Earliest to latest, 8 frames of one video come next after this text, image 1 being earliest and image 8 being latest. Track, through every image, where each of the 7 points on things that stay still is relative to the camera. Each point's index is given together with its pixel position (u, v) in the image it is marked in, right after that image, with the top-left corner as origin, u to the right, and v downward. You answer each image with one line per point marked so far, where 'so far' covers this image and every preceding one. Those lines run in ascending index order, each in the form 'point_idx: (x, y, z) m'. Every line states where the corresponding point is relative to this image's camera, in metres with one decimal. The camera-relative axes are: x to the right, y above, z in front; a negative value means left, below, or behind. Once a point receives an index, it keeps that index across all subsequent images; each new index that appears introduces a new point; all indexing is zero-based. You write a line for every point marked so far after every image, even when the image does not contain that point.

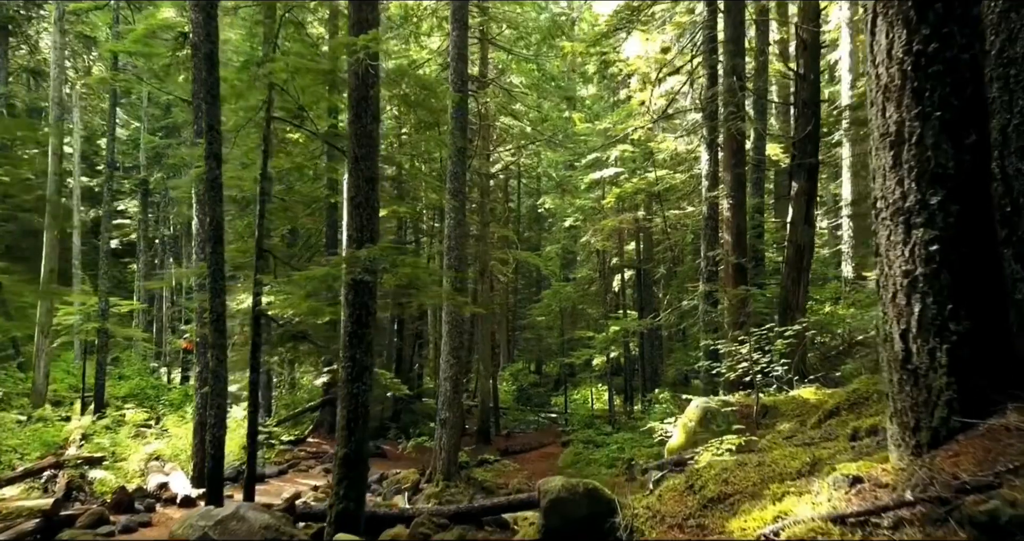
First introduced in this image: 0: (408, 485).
0: (-1.9, -3.8, +13.2) m
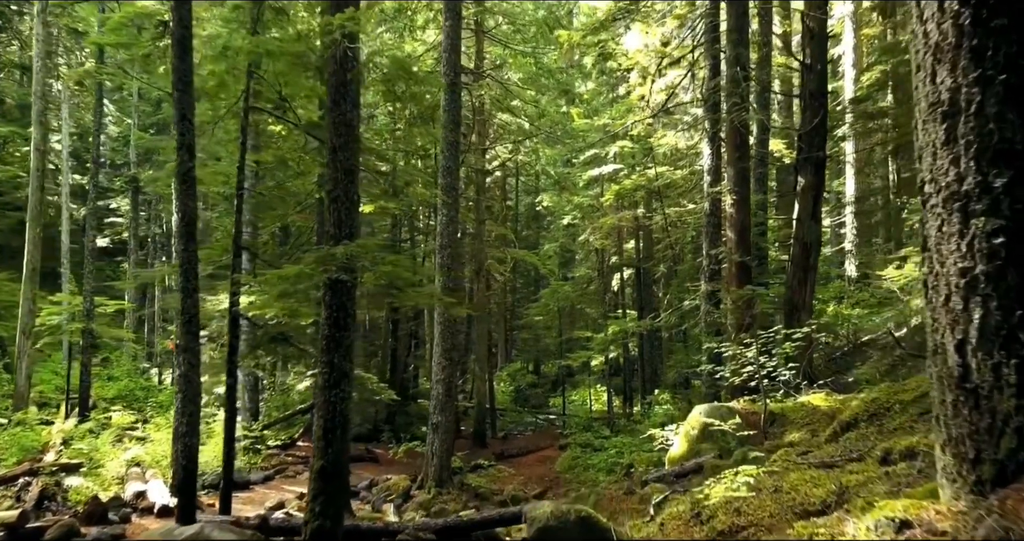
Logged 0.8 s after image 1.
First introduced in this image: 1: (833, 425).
0: (-2.0, -3.8, +12.8) m
1: (+2.8, -1.3, +6.2) m
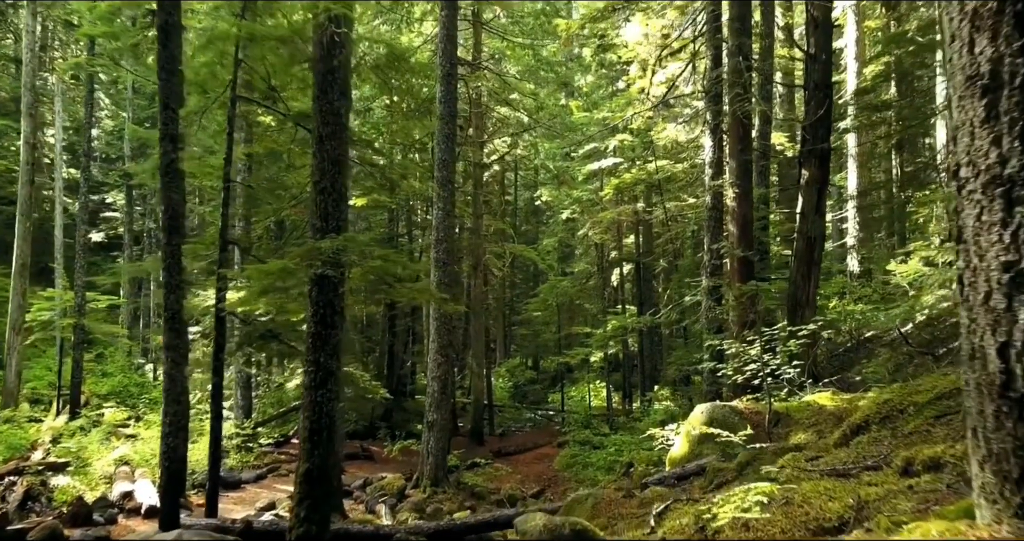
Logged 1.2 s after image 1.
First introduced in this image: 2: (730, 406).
0: (-2.0, -3.7, +12.5) m
1: (+2.7, -1.3, +6.0) m
2: (+2.3, -1.4, +7.7) m
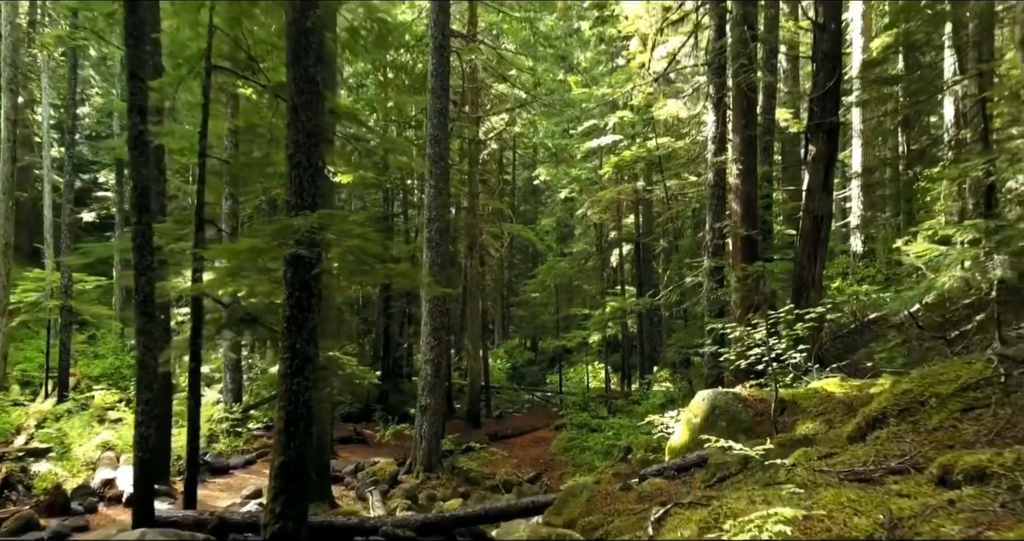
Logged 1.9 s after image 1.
0: (-2.1, -3.4, +12.2) m
1: (+2.6, -1.1, +5.6) m
2: (+2.2, -1.2, +7.3) m
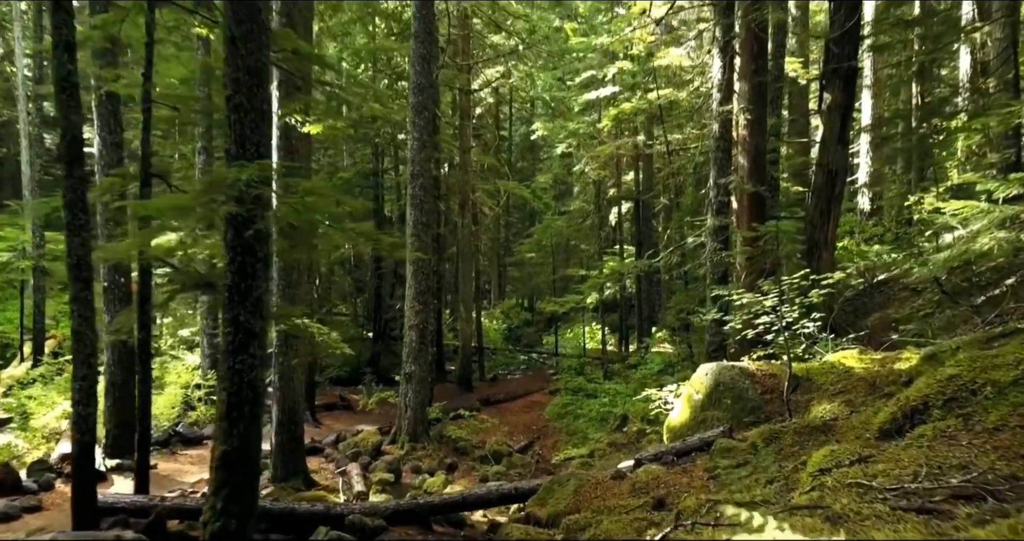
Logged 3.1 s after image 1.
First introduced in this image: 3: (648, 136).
0: (-2.3, -2.8, +11.6) m
1: (+2.5, -0.9, +4.8) m
2: (+2.0, -0.9, +6.6) m
3: (+3.4, +3.4, +18.7) m
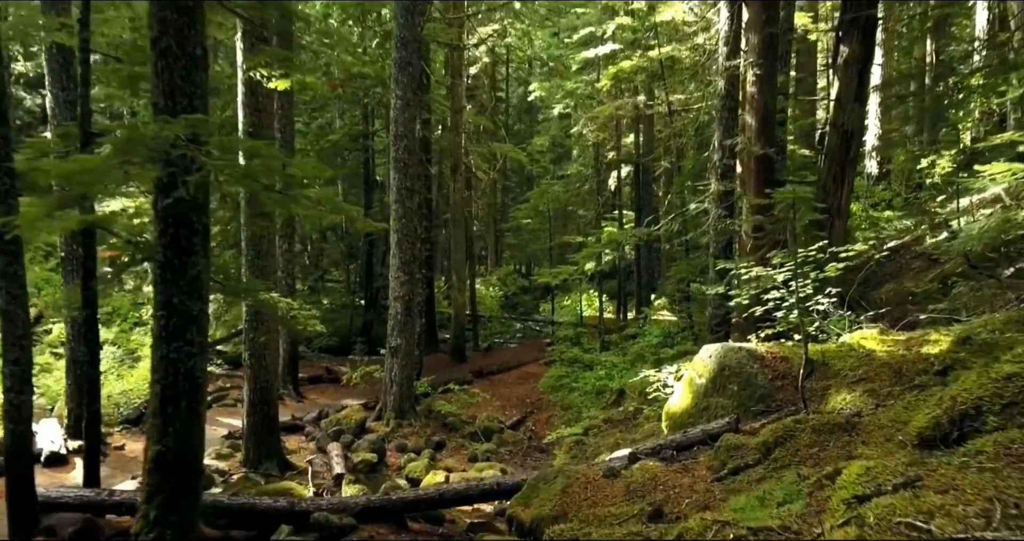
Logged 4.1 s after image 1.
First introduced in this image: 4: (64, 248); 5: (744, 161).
0: (-2.4, -2.3, +11.0) m
1: (+2.3, -0.7, +4.2) m
2: (+1.9, -0.6, +6.0) m
3: (+3.3, +4.2, +17.8) m
4: (-5.2, +0.3, +8.6) m
5: (+2.9, +1.4, +9.3) m
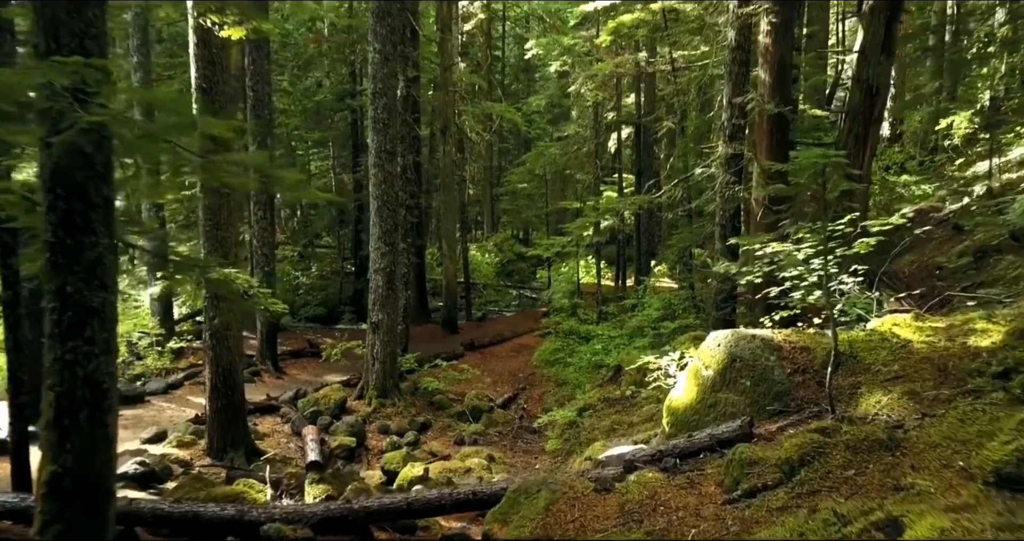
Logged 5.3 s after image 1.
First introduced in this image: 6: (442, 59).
0: (-2.5, -1.9, +10.3) m
1: (+2.2, -0.7, +3.4) m
2: (+1.8, -0.5, +5.2) m
3: (+3.2, +5.0, +16.8) m
4: (-5.4, +0.6, +7.8) m
5: (+2.8, +1.7, +8.5) m
6: (-1.5, +4.7, +16.3) m
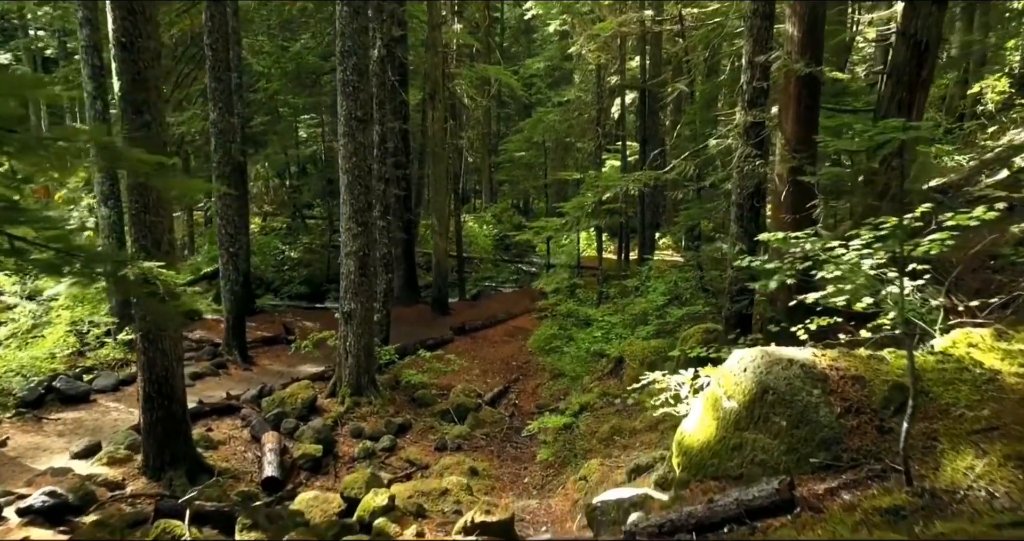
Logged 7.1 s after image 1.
0: (-2.7, -1.7, +9.3) m
1: (+2.0, -0.8, +2.3) m
2: (+1.6, -0.5, +4.1) m
3: (+3.0, +5.5, +15.4) m
4: (-5.5, +0.6, +6.6) m
5: (+2.6, +1.8, +7.2) m
6: (-1.6, +5.1, +14.9) m
